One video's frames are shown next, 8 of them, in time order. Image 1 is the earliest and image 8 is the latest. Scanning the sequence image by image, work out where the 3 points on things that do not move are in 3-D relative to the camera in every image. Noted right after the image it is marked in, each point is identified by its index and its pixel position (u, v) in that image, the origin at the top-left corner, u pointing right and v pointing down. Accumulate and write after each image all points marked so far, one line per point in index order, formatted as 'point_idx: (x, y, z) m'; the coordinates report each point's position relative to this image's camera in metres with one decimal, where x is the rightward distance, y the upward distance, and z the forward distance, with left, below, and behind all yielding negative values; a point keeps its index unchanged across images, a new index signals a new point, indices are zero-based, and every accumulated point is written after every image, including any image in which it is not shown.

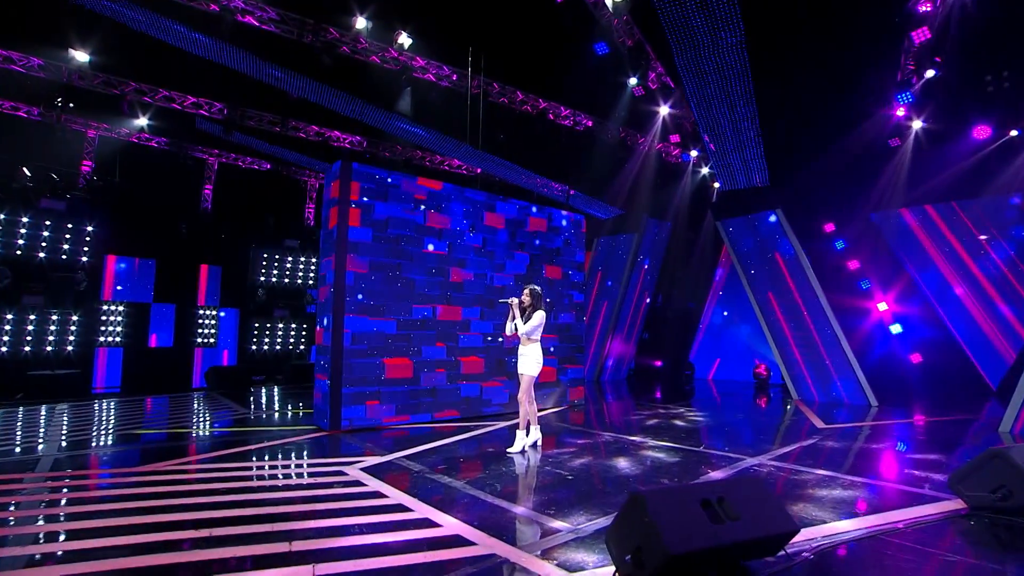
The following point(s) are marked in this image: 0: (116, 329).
0: (-4.4, -0.5, +8.6) m
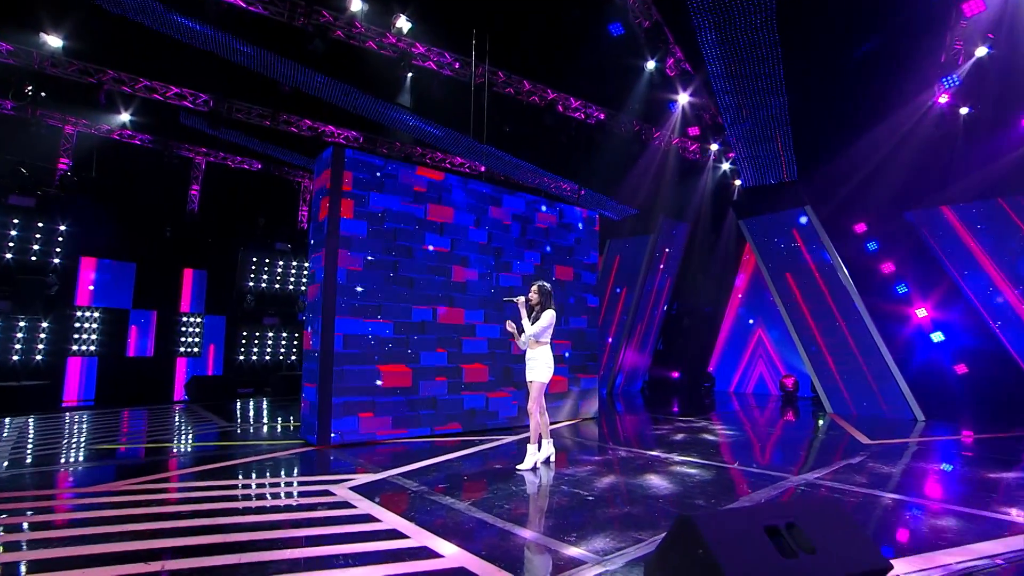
0: (-4.3, -0.5, +8.0) m
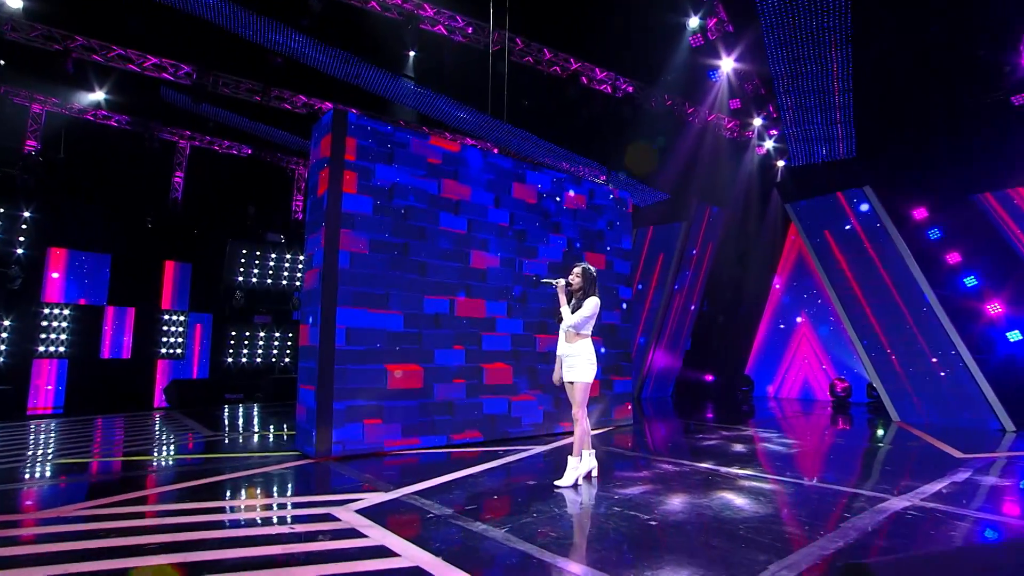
0: (-4.2, -0.5, +7.2) m
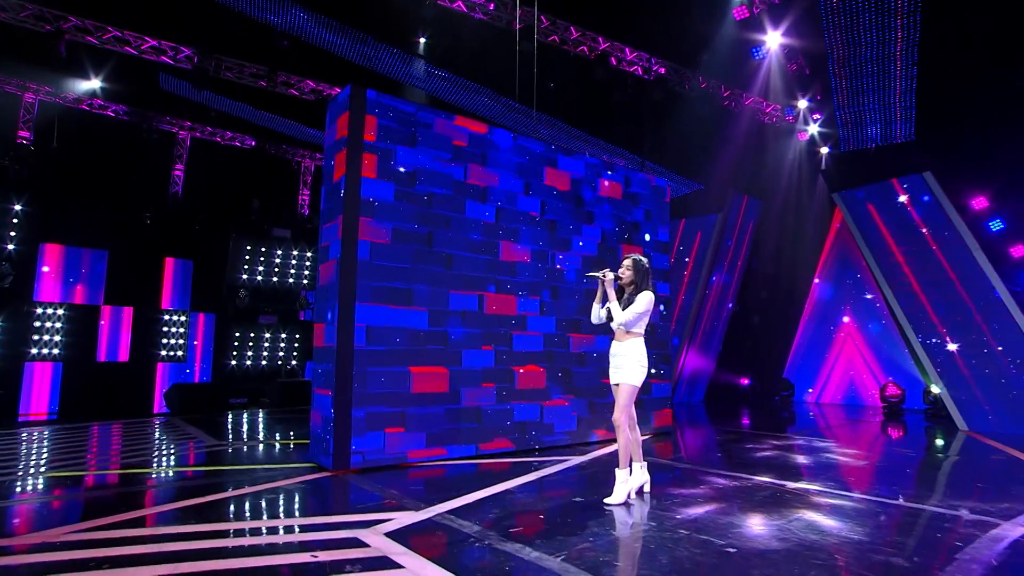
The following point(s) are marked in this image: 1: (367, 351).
0: (-4.0, -0.4, +6.8) m
1: (-0.8, -0.3, +4.0) m
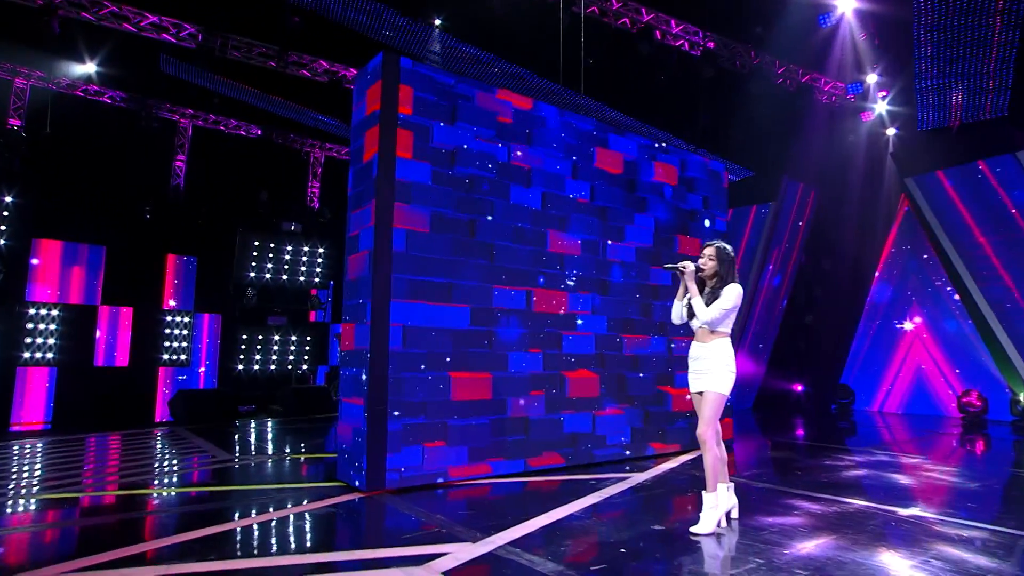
0: (-3.7, -0.4, +6.3) m
1: (-0.5, -0.3, +3.6) m
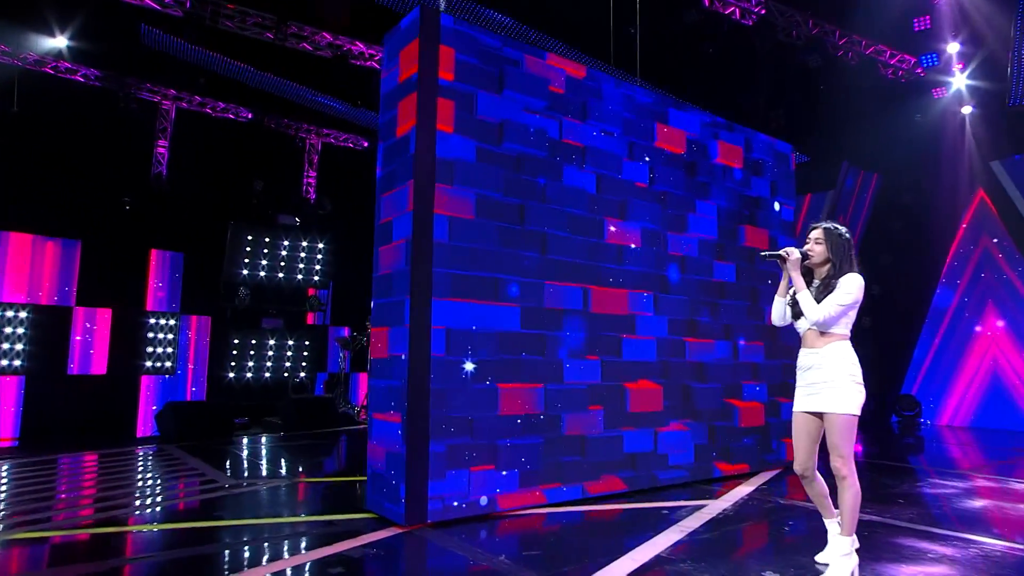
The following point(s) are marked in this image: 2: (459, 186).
0: (-3.6, -0.4, +5.6) m
1: (-0.2, -0.3, +3.0) m
2: (-0.2, +0.4, +3.1) m
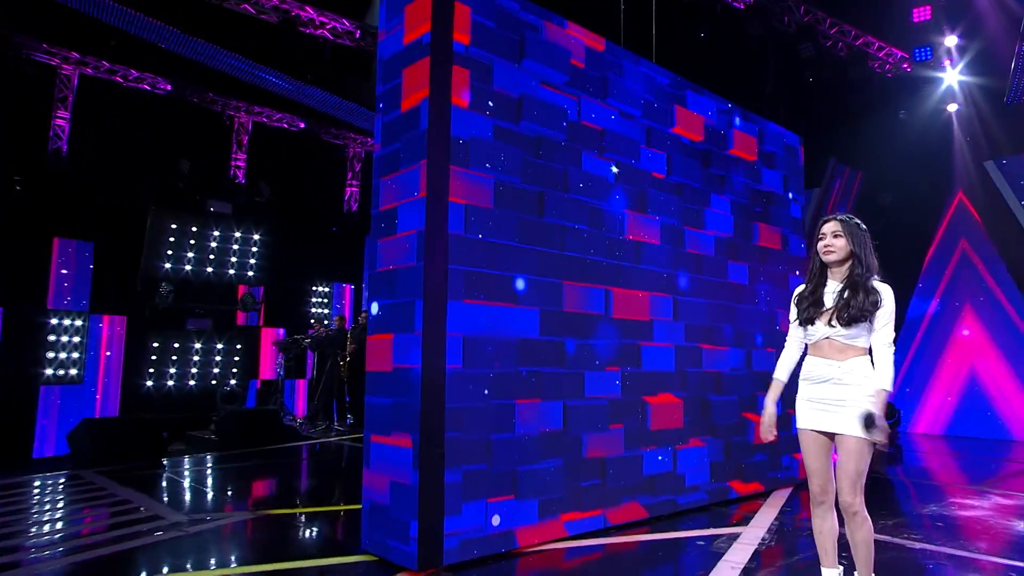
0: (-3.8, -0.4, +4.6) m
1: (-0.1, -0.3, +2.5) m
2: (-0.1, +0.4, +2.6) m
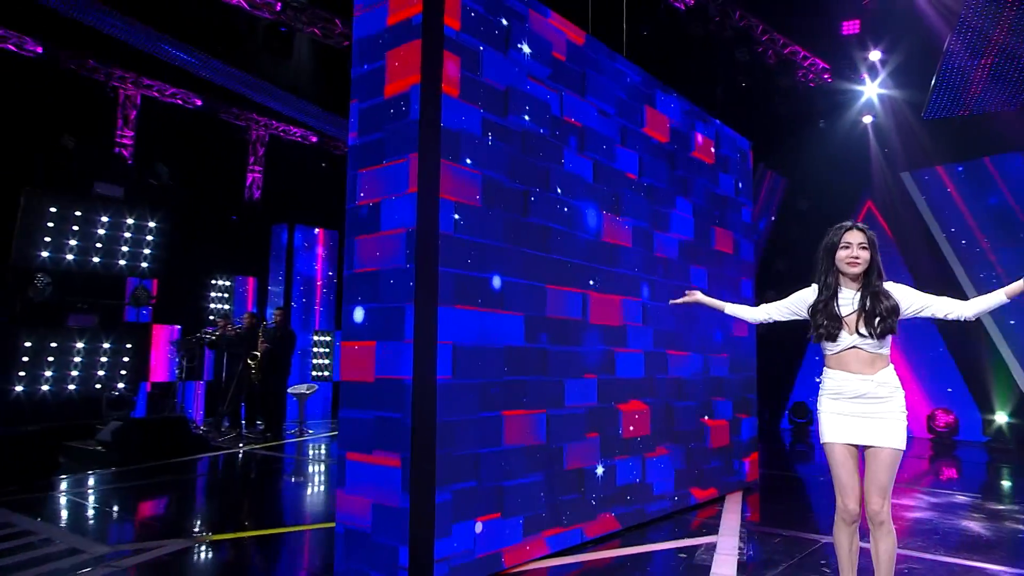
0: (-4.1, -0.3, +3.7) m
1: (-0.1, -0.3, +2.3) m
2: (-0.1, +0.4, +2.4) m
